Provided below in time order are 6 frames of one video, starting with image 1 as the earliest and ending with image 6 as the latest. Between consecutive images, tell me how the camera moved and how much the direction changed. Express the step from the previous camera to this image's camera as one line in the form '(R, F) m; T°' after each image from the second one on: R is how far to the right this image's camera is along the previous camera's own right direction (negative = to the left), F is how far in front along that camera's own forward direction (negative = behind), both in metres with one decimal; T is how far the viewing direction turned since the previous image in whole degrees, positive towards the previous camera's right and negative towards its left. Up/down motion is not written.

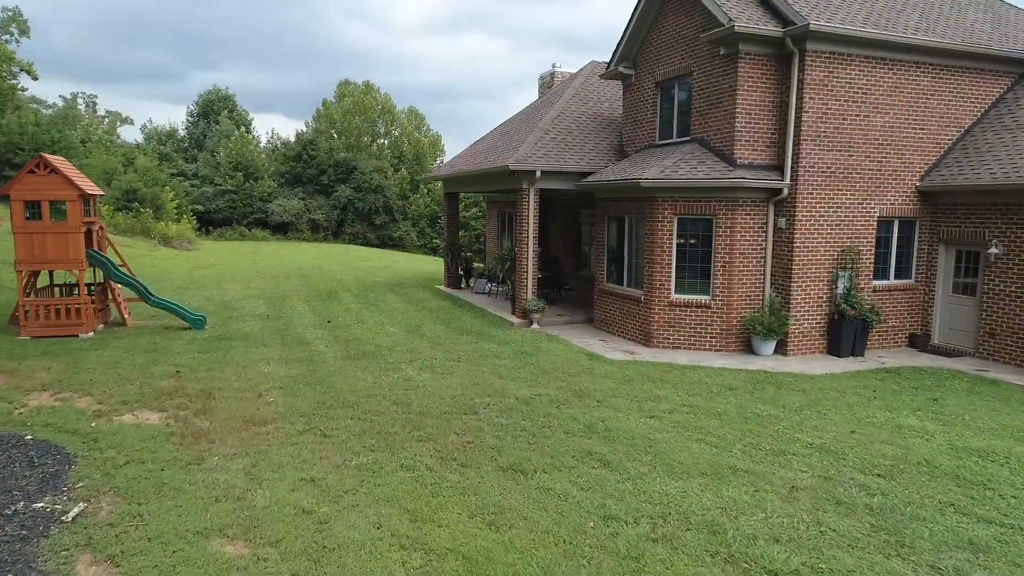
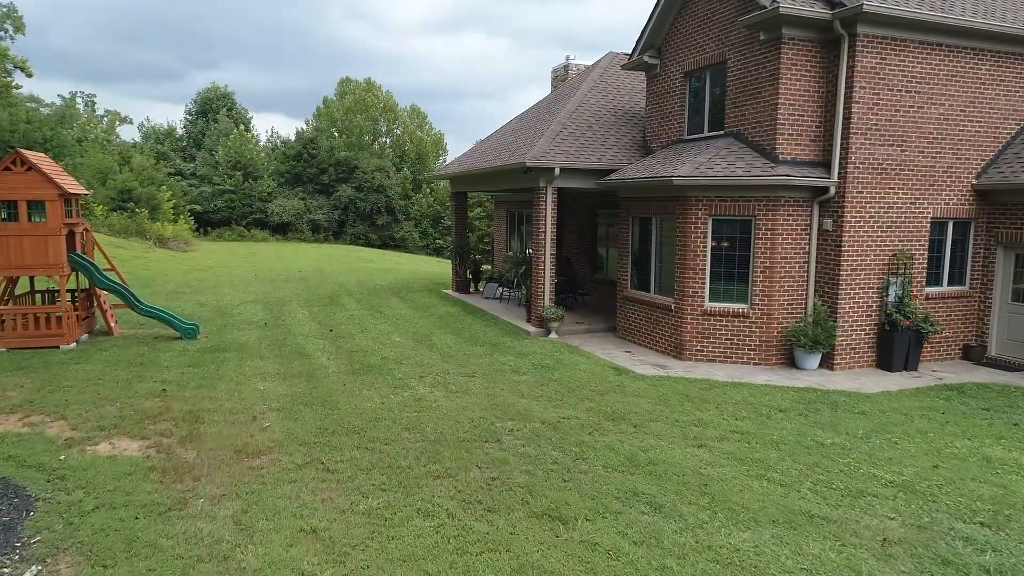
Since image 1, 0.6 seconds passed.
(-0.5, +0.9) m; 0°
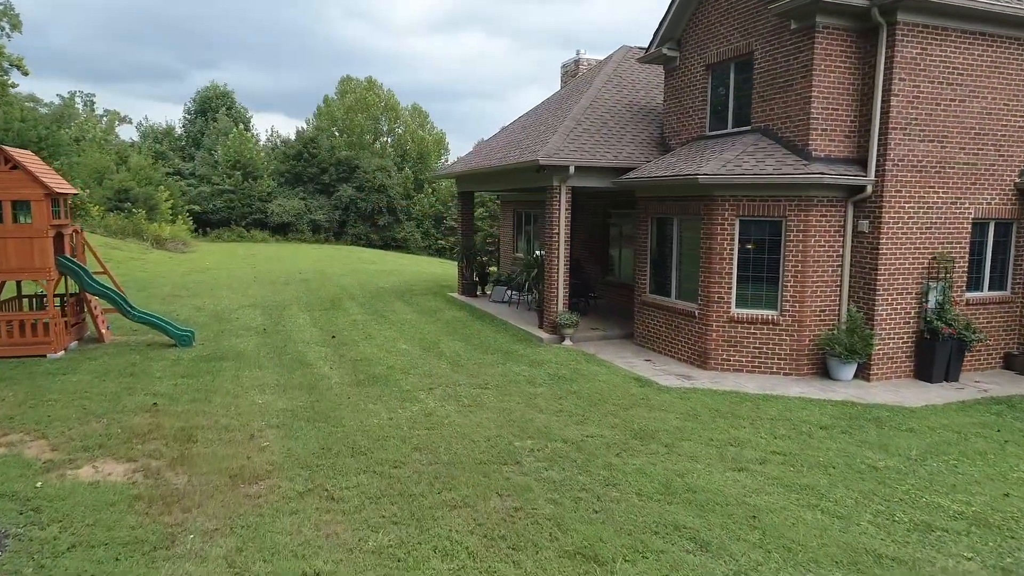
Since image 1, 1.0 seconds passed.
(-0.3, +0.6) m; 0°
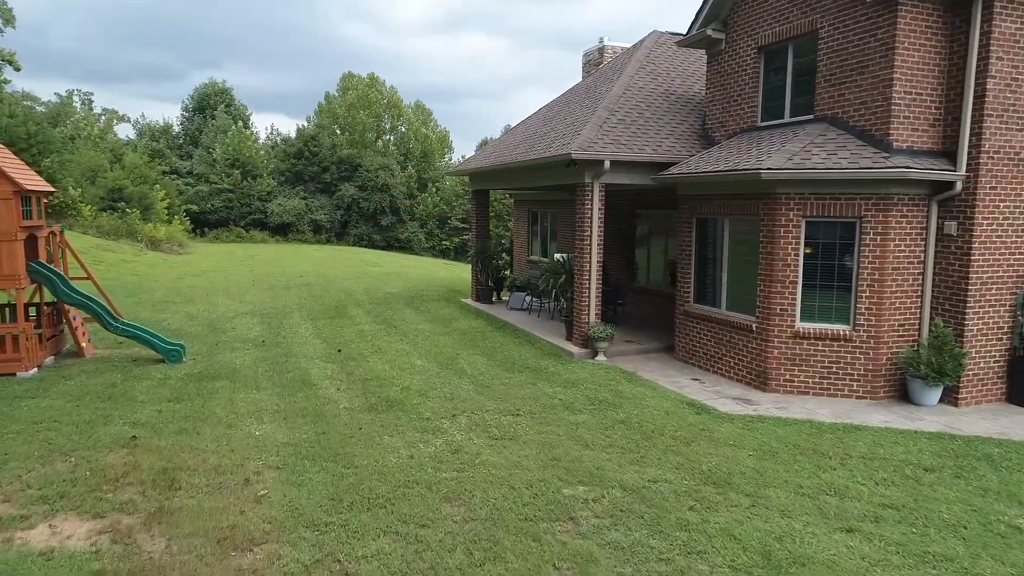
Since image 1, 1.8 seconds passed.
(-0.7, +1.2) m; 0°
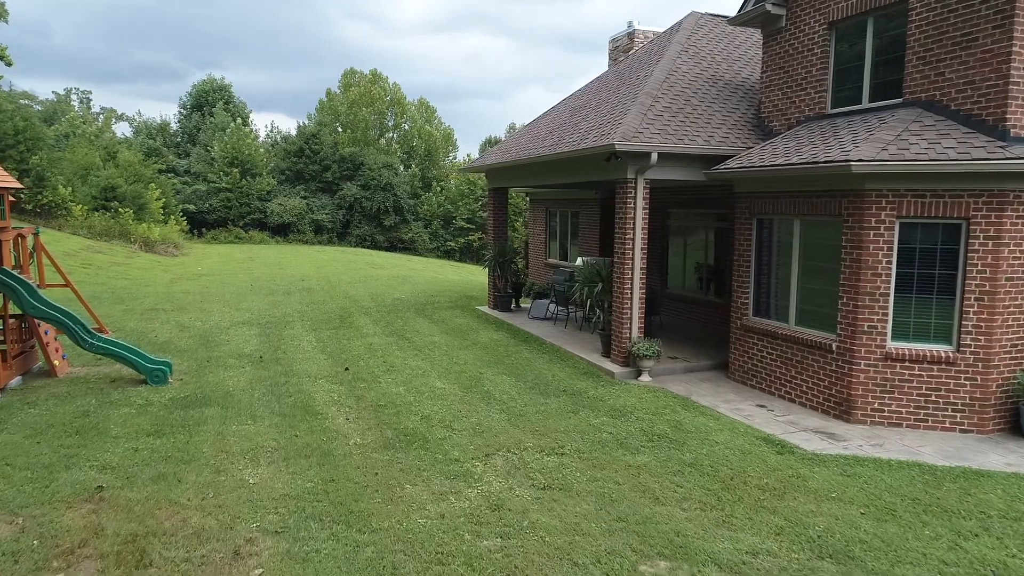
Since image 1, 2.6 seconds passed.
(-0.7, +1.2) m; 0°
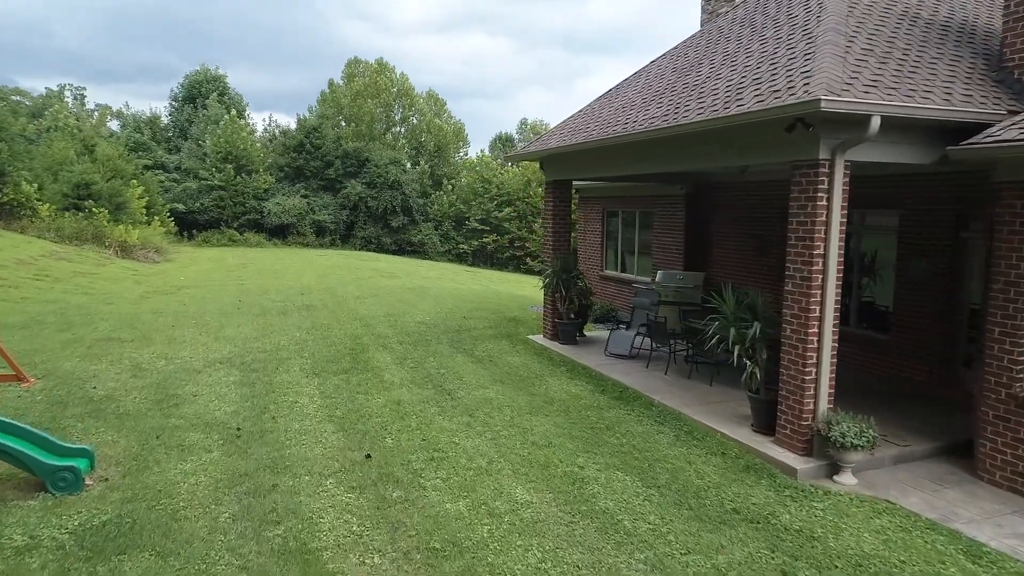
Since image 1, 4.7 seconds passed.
(-1.7, +3.3) m; 0°
